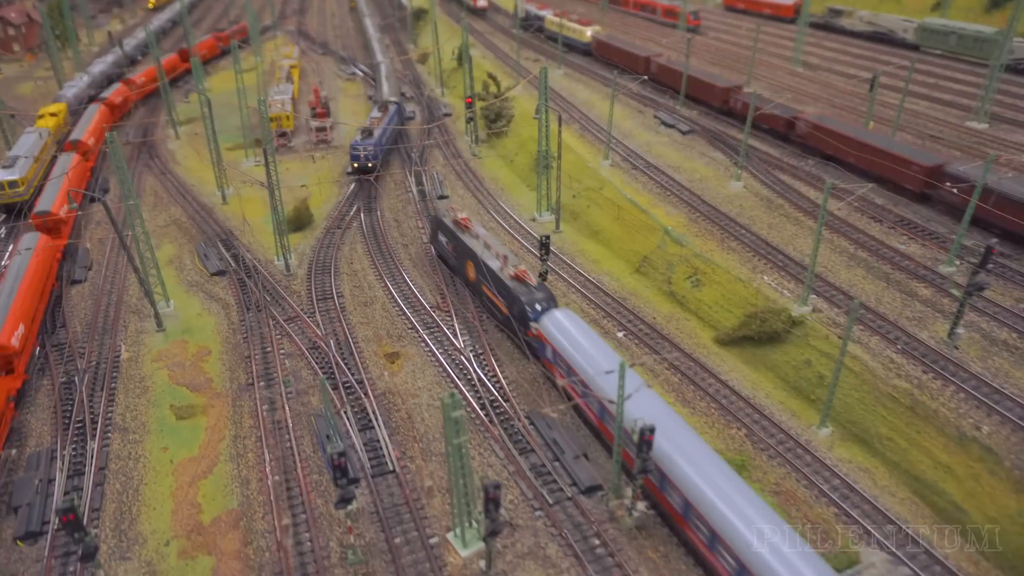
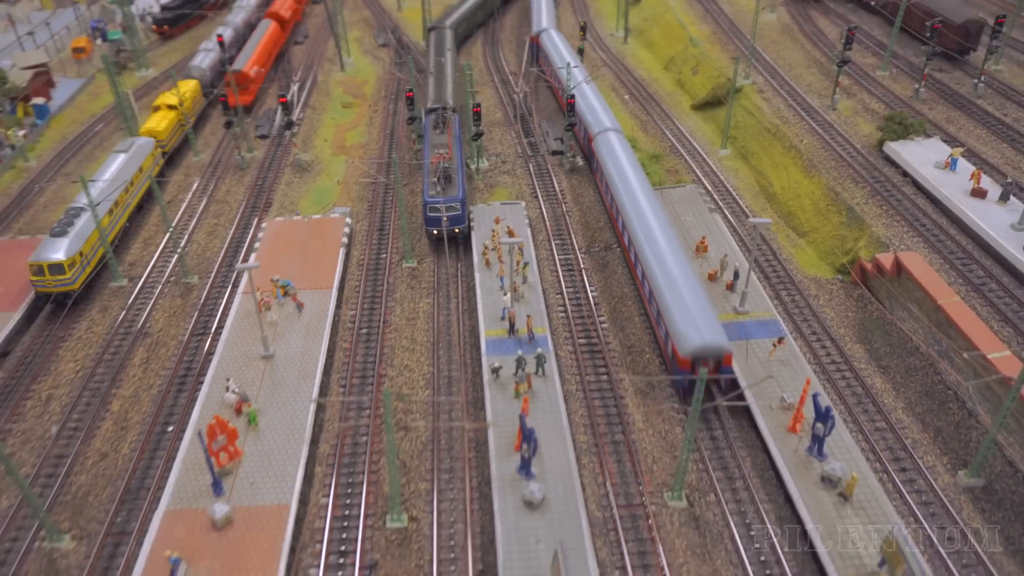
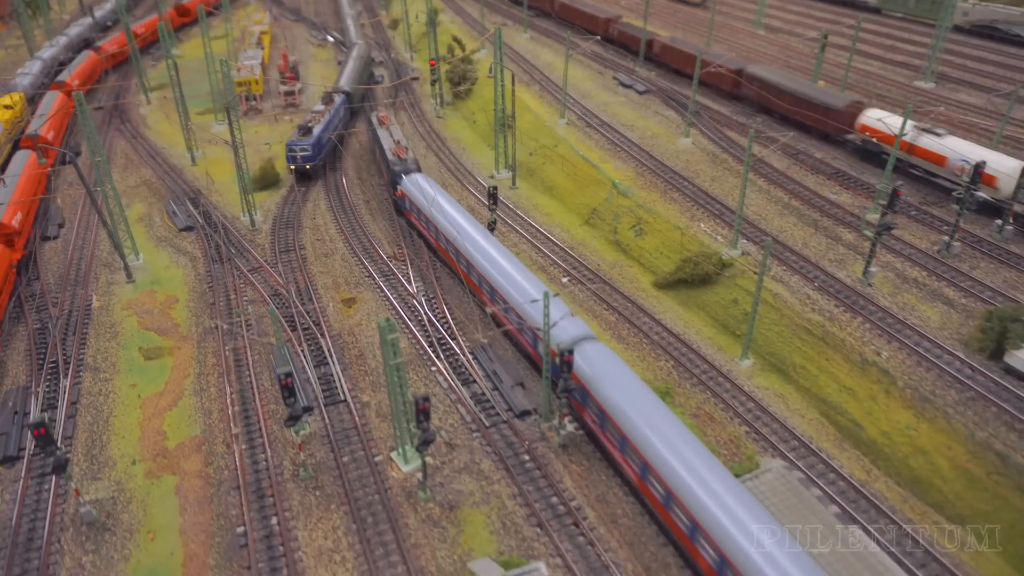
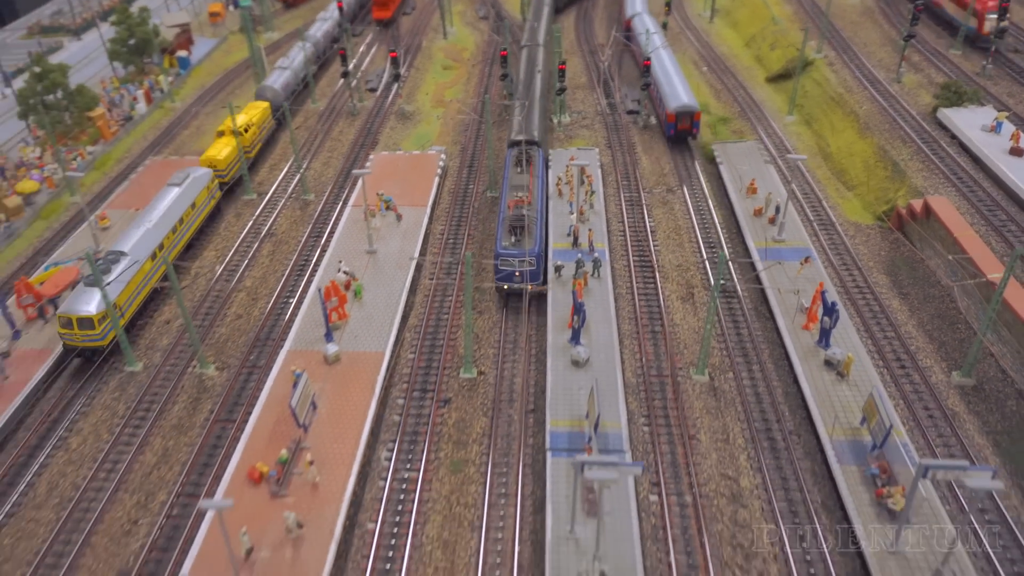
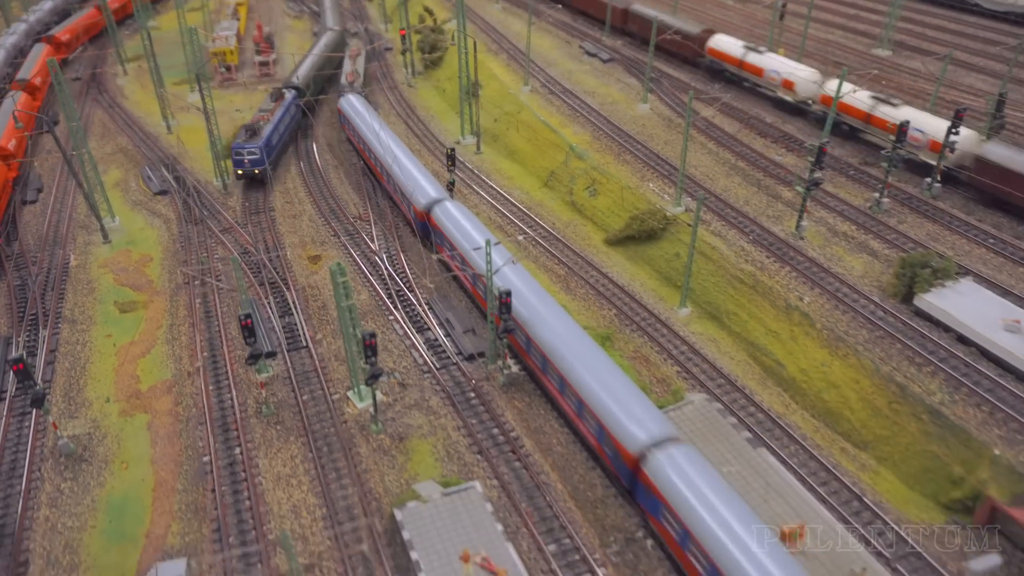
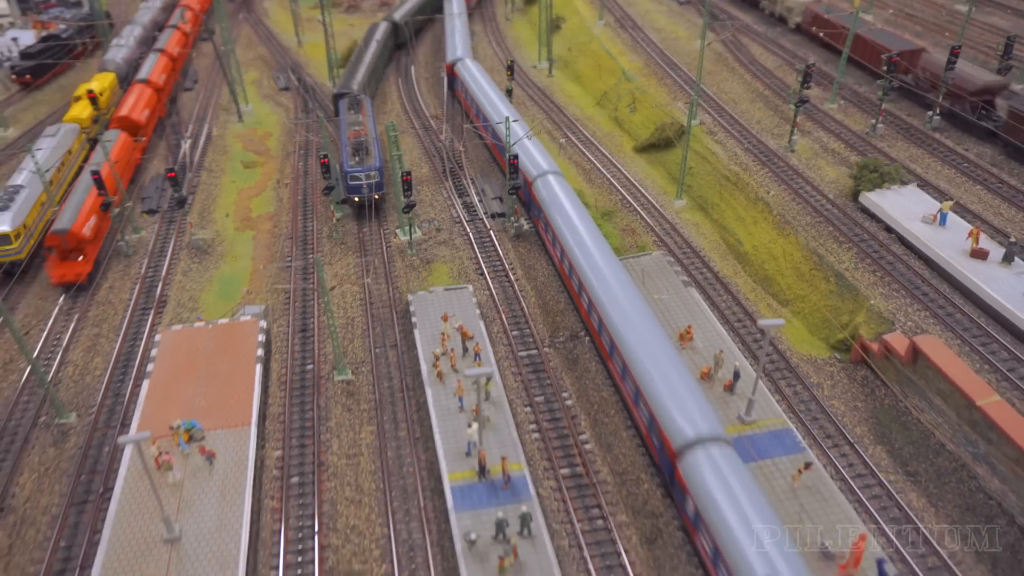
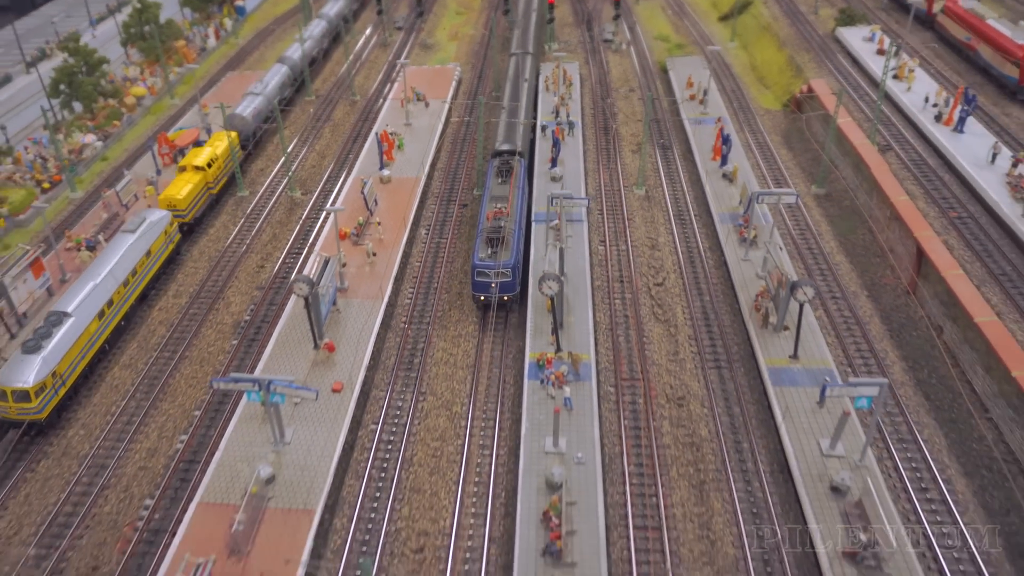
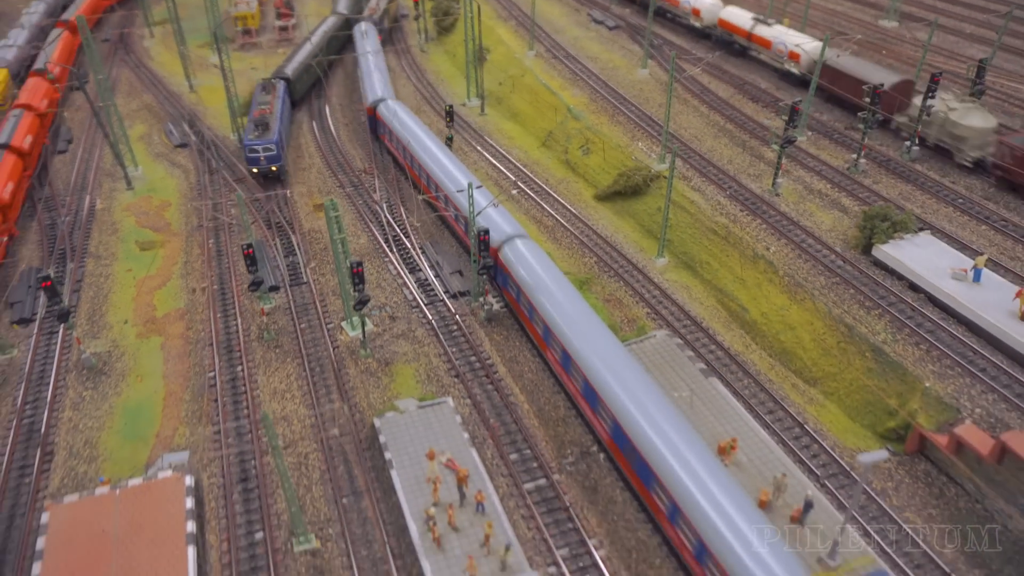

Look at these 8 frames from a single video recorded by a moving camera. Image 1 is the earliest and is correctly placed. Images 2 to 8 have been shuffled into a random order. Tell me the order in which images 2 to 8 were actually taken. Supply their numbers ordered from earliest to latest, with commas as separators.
3, 5, 8, 6, 2, 4, 7
